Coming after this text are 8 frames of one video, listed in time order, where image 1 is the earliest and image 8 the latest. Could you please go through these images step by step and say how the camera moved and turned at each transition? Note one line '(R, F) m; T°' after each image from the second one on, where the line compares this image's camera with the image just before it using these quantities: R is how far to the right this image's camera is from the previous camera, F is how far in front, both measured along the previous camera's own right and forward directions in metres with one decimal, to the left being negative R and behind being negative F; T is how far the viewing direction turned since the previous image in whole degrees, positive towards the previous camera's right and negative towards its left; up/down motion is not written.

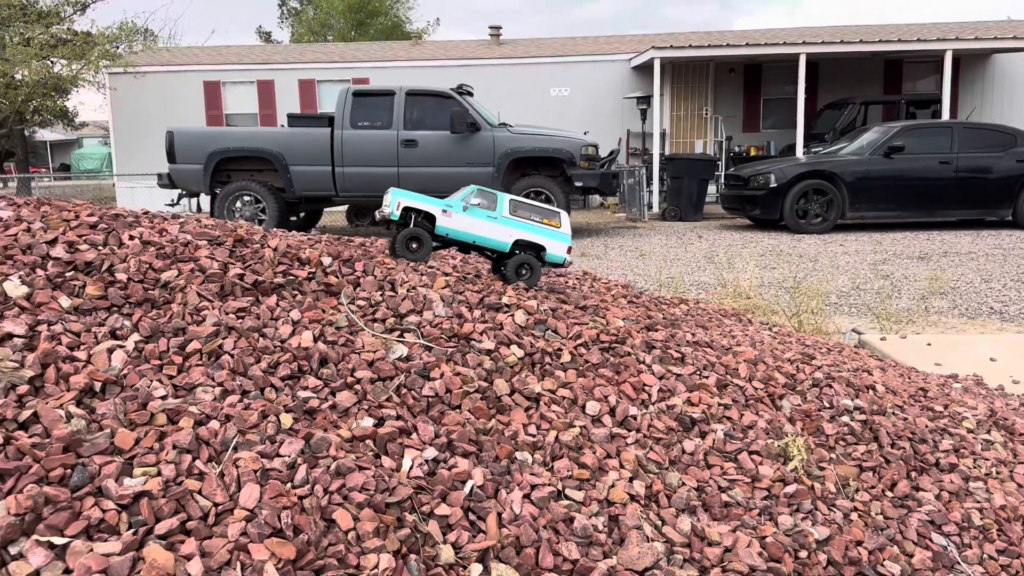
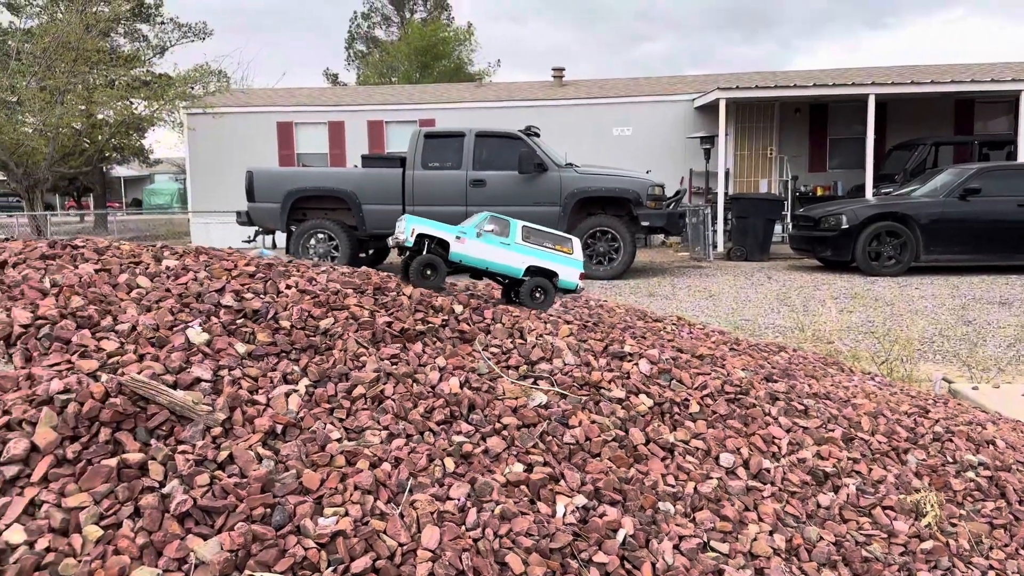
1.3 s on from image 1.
(-0.4, -0.2) m; -4°
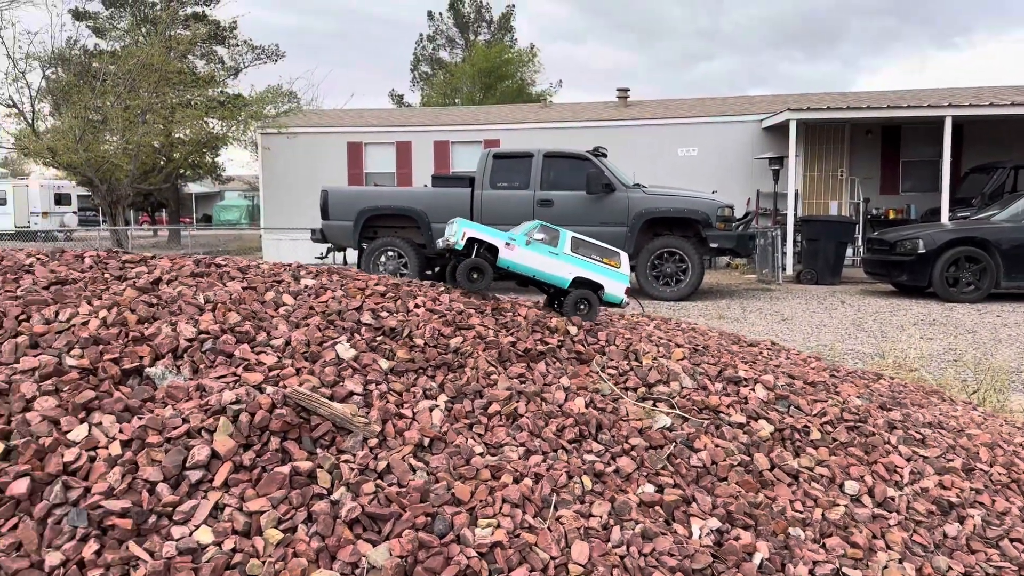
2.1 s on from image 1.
(-0.4, -0.2) m; -4°
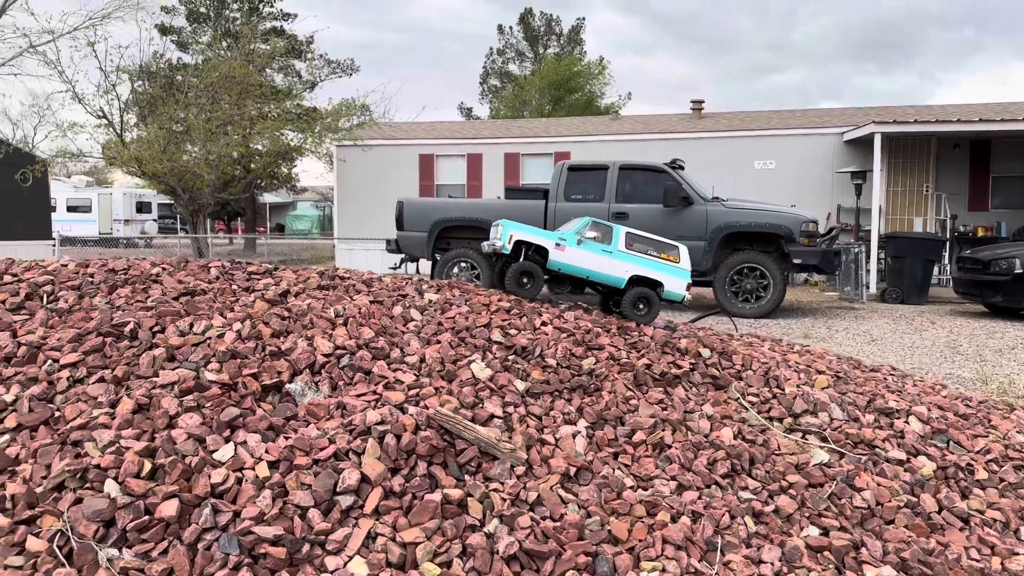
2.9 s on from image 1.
(-0.4, +0.2) m; -4°
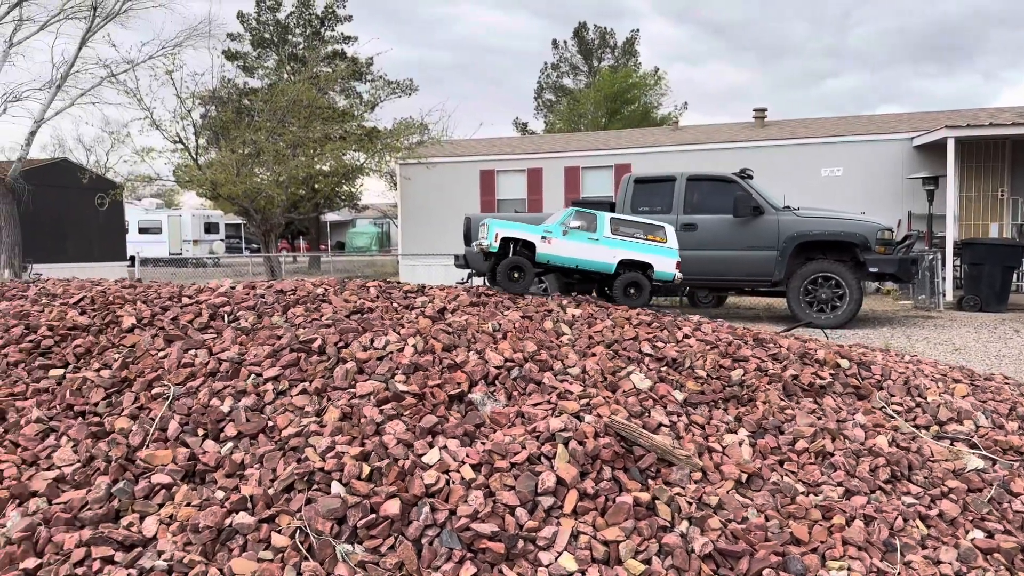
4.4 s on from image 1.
(-0.5, -0.3) m; -4°
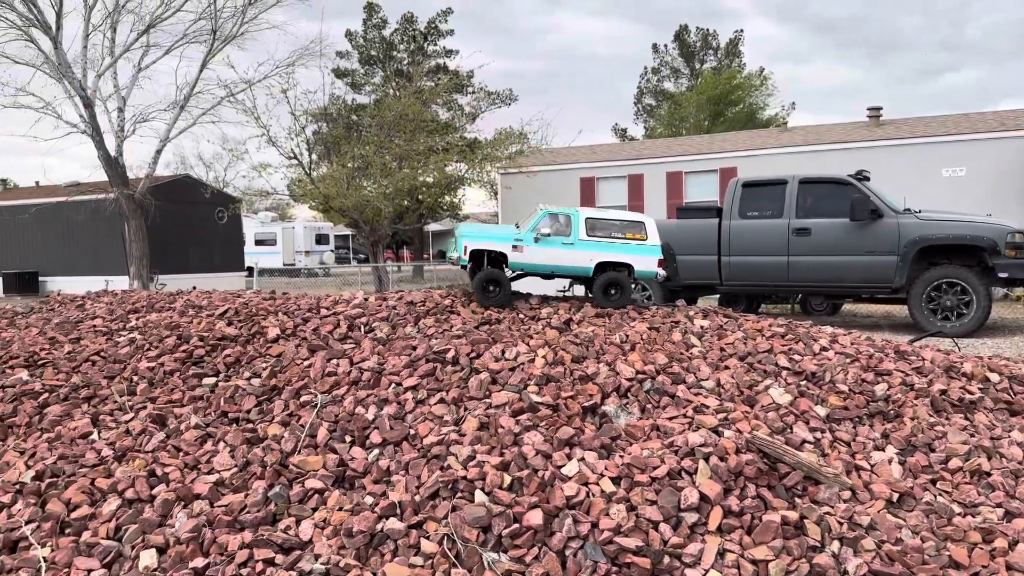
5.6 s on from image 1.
(-0.2, 0.0) m; -7°
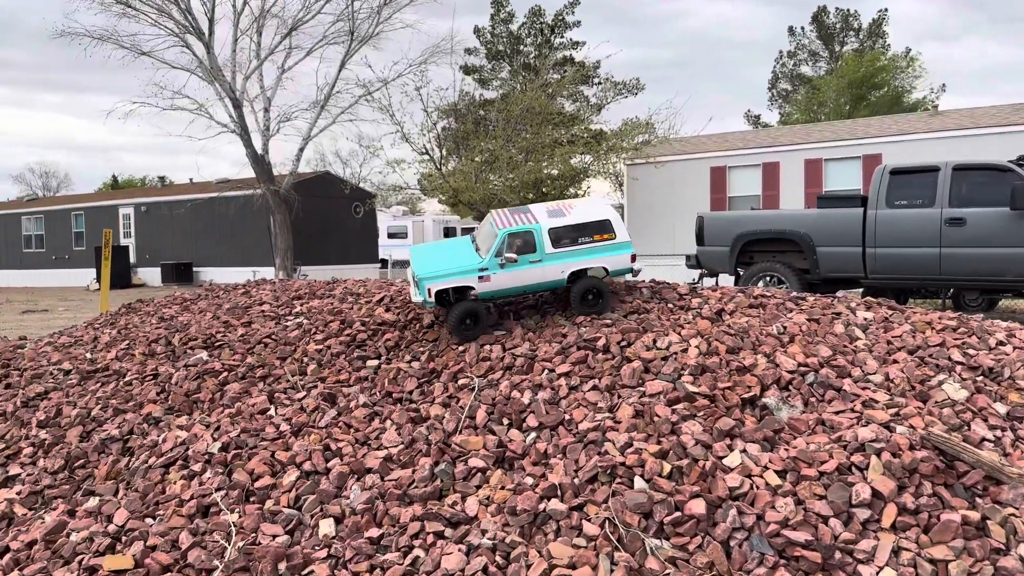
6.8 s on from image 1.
(-0.2, -0.1) m; -9°
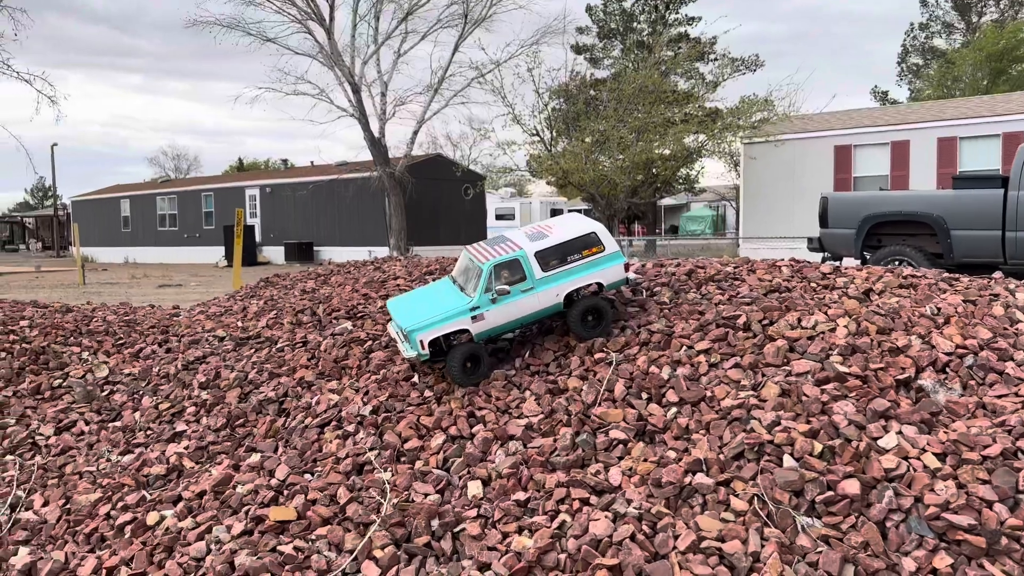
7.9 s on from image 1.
(-0.2, -0.1) m; -7°
